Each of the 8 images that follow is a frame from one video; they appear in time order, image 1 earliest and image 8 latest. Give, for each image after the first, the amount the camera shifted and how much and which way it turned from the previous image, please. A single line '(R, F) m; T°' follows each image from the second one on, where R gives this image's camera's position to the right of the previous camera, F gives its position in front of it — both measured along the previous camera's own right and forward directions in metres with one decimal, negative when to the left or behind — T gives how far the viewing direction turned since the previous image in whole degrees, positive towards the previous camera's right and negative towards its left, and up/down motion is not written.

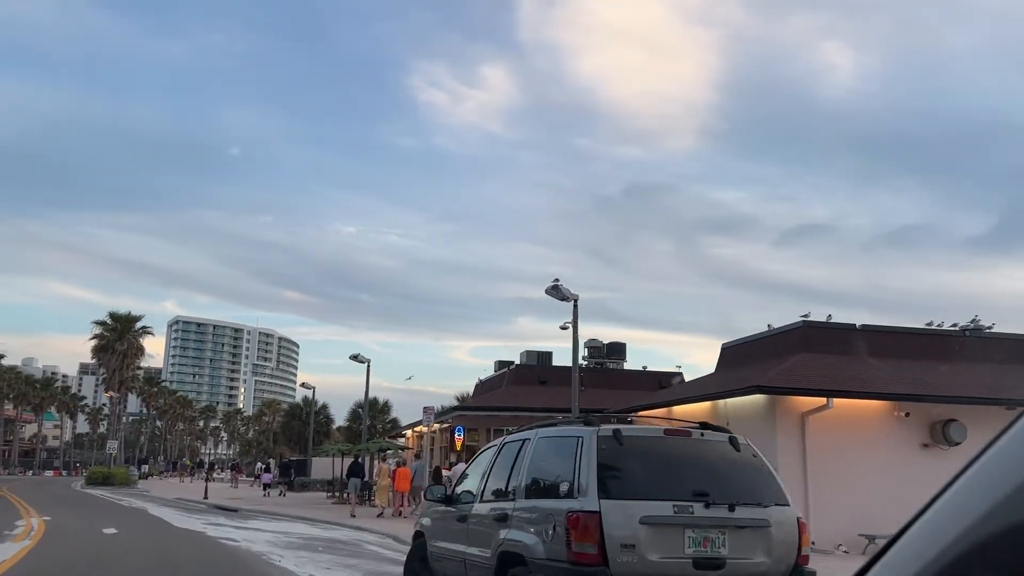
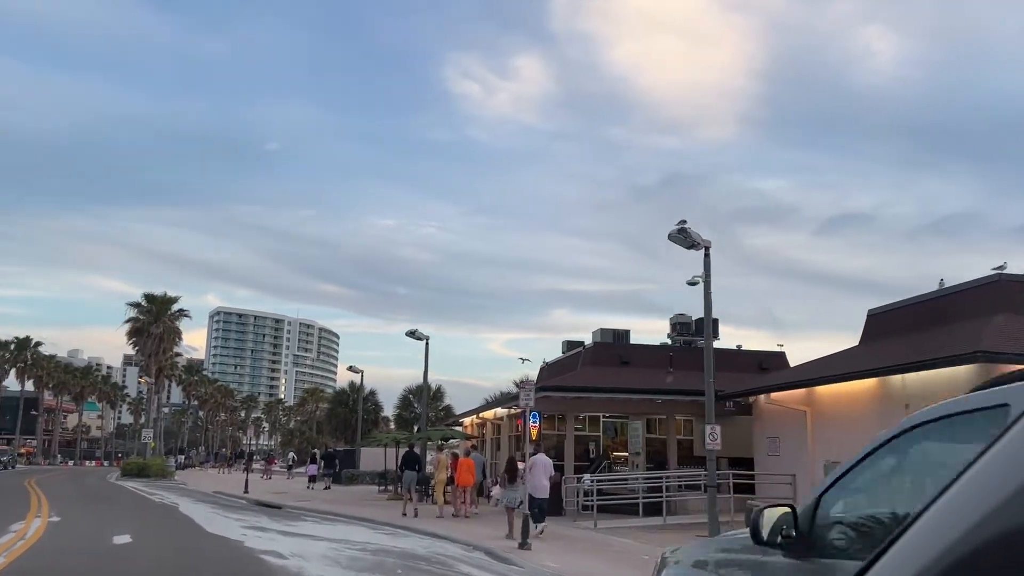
(-1.2, +3.7) m; -2°
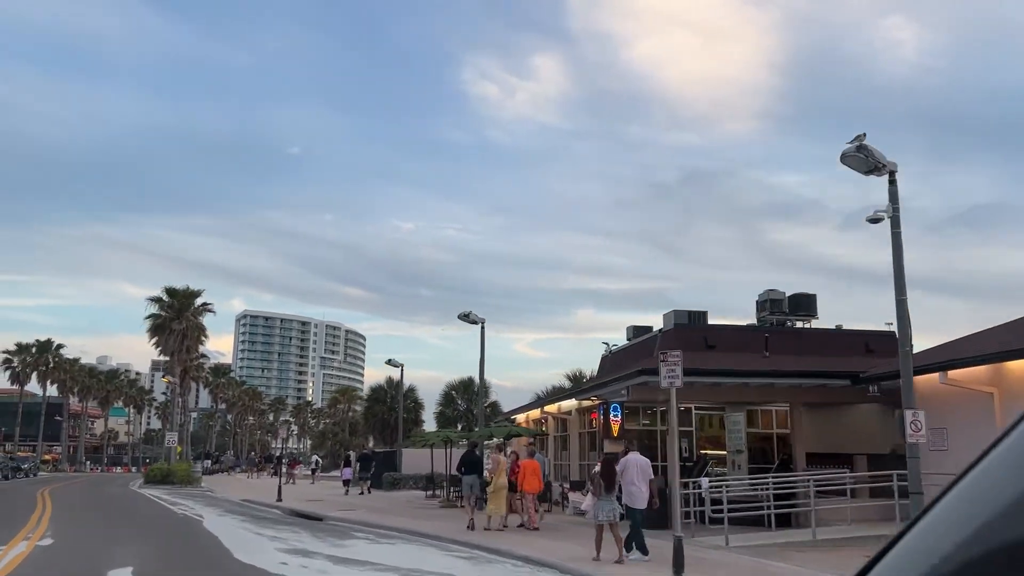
(-1.1, +3.4) m; -2°
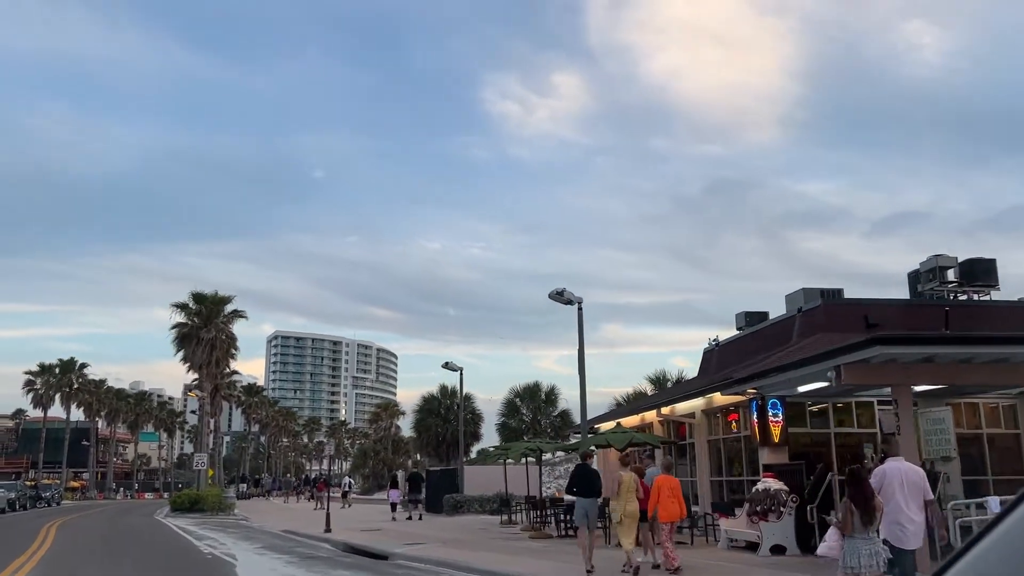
(-1.6, +4.7) m; -2°
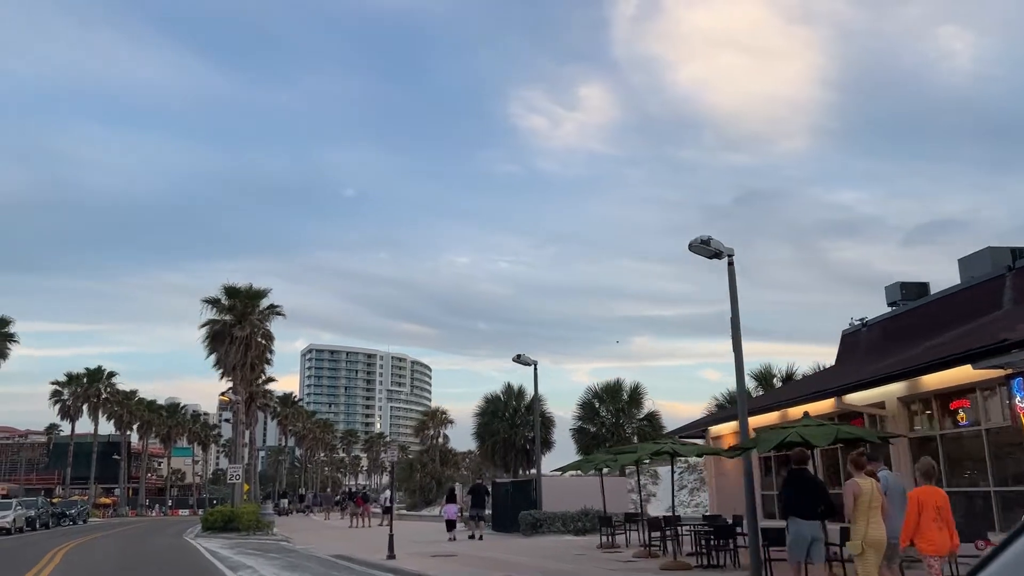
(-1.5, +4.4) m; -2°
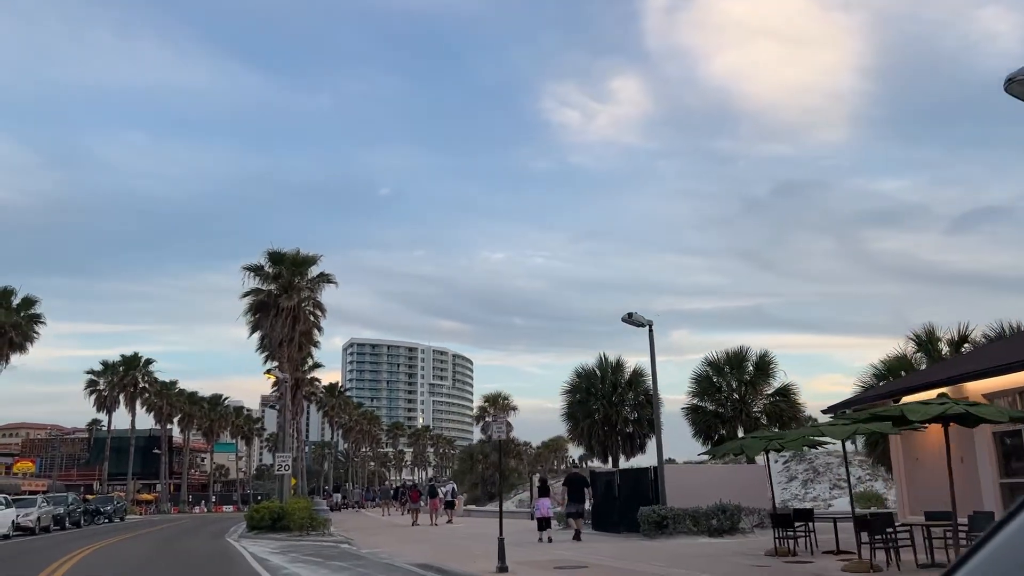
(-1.7, +4.8) m; -2°
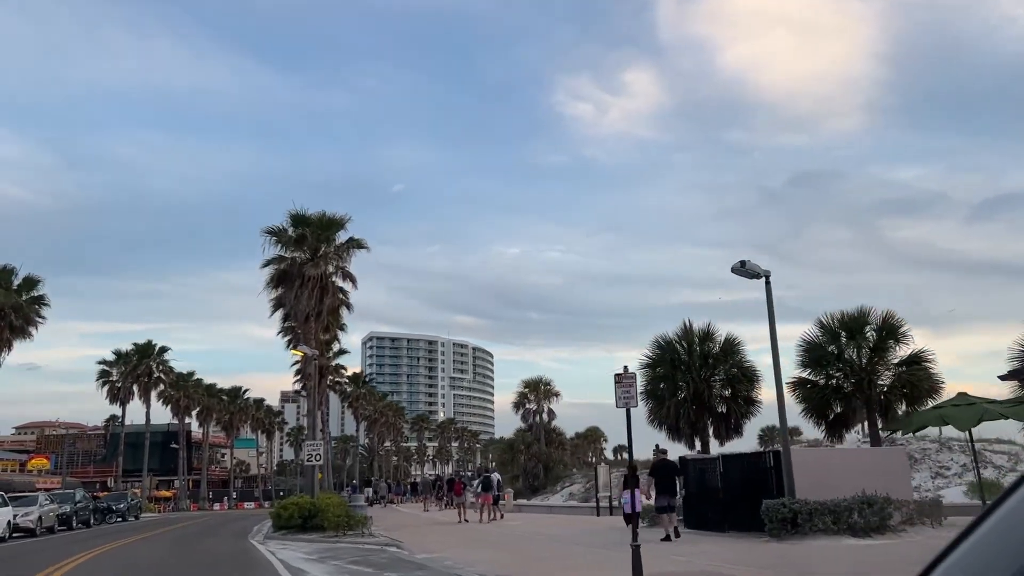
(-1.3, +3.8) m; -1°
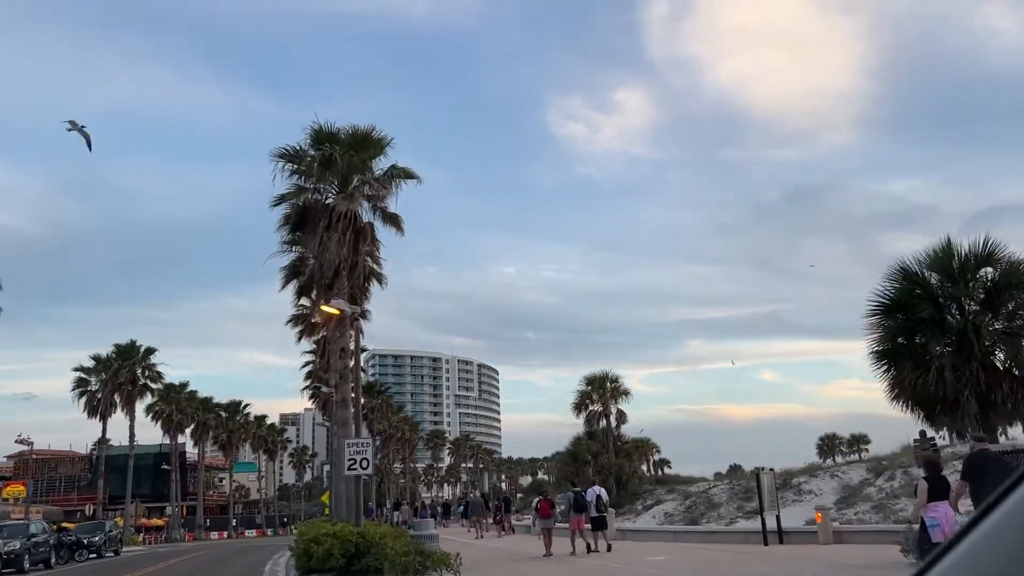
(-2.6, +7.9) m; 0°
